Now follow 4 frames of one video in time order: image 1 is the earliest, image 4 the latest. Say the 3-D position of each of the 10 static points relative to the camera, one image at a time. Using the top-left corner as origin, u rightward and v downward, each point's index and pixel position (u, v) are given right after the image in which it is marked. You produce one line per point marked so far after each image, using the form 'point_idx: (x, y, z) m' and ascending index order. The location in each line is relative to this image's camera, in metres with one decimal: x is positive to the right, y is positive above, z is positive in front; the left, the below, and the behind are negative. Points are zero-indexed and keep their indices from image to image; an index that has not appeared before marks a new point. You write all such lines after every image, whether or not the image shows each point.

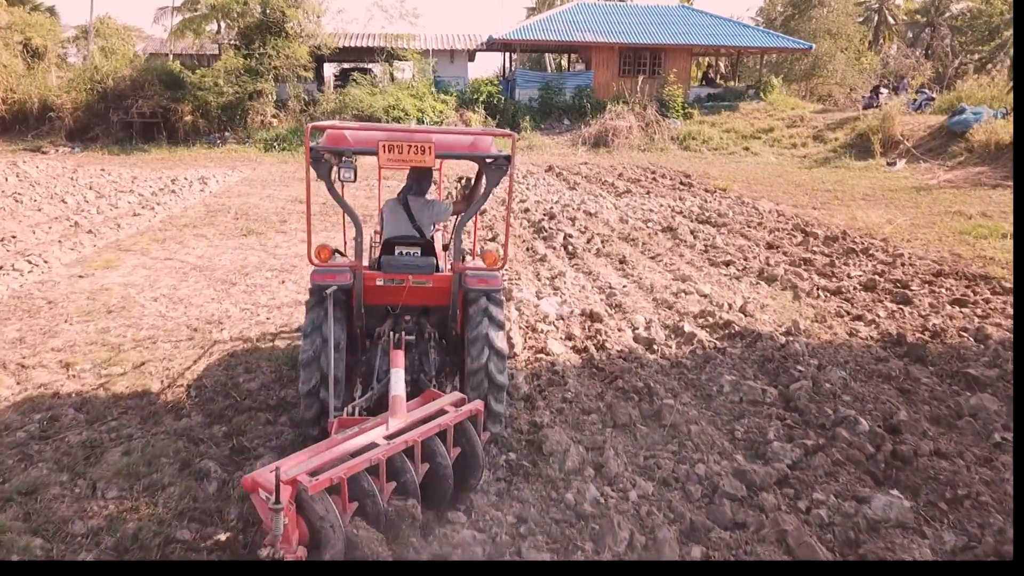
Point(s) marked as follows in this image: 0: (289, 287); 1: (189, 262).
0: (-1.9, 0.0, +6.8) m
1: (-3.0, +0.2, +7.5) m
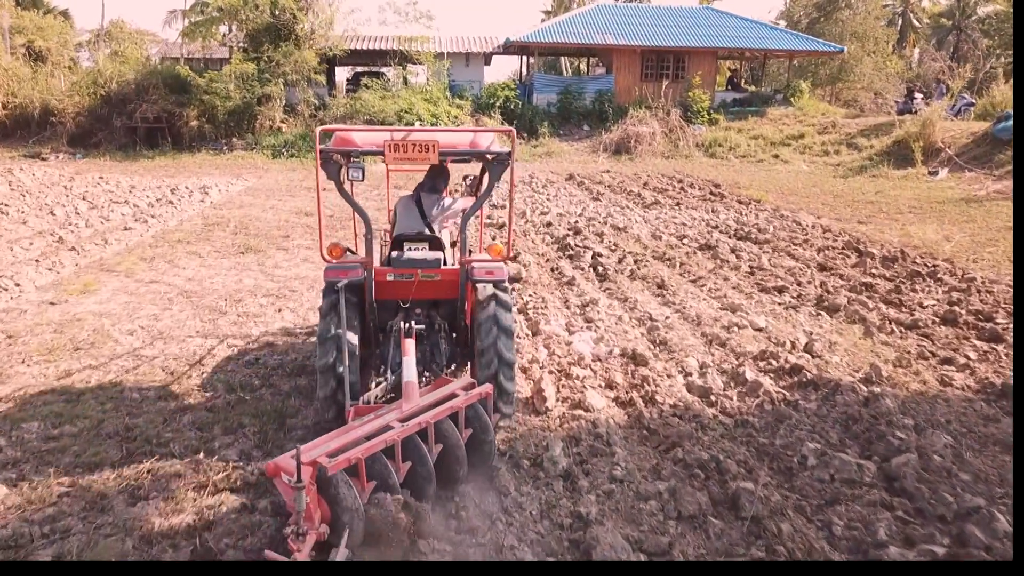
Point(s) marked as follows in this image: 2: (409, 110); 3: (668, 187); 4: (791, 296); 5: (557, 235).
0: (-1.7, -0.2, +6.0) m
1: (-2.8, 0.0, +6.7) m
2: (-2.5, +4.2, +19.3) m
3: (+2.8, +1.8, +14.4) m
4: (+2.3, -0.1, +6.6) m
5: (+0.5, +0.6, +9.3) m
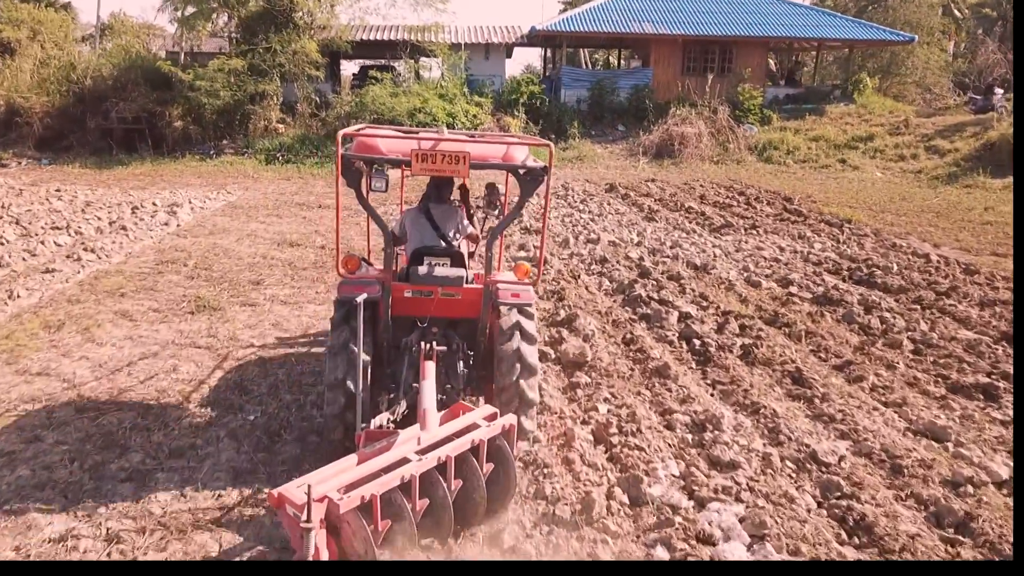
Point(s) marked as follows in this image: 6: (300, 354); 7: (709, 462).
0: (-1.3, -0.7, +3.8) m
1: (-2.4, -0.5, +4.5) m
2: (-1.9, +3.8, +17.0) m
3: (+3.2, +1.3, +12.0) m
4: (+2.6, -0.6, +4.3) m
5: (+0.9, +0.1, +7.0) m
6: (-1.3, -0.4, +5.1) m
7: (+0.9, -0.8, +3.7) m
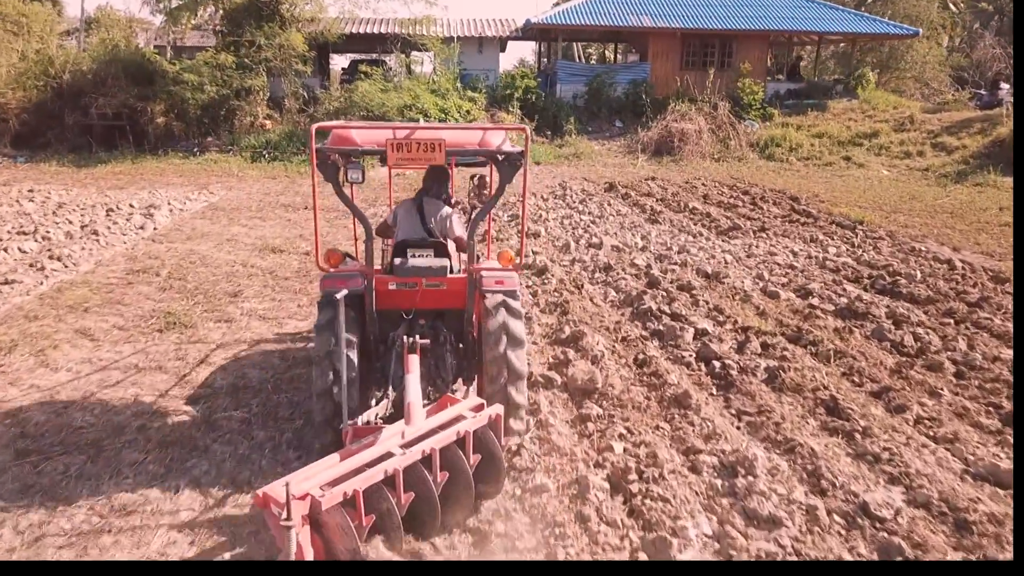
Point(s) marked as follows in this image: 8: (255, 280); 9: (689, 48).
0: (-1.3, -0.9, +3.2) m
1: (-2.4, -0.6, +4.0) m
2: (-2.0, +3.7, +16.5) m
3: (+3.2, +1.2, +11.6) m
4: (+2.6, -0.7, +3.8) m
5: (+0.9, 0.0, +6.5) m
6: (-1.3, -0.5, +4.5) m
7: (+0.9, -0.9, +3.2) m
8: (-2.1, +0.1, +6.6) m
9: (+4.2, +5.8, +19.5) m
